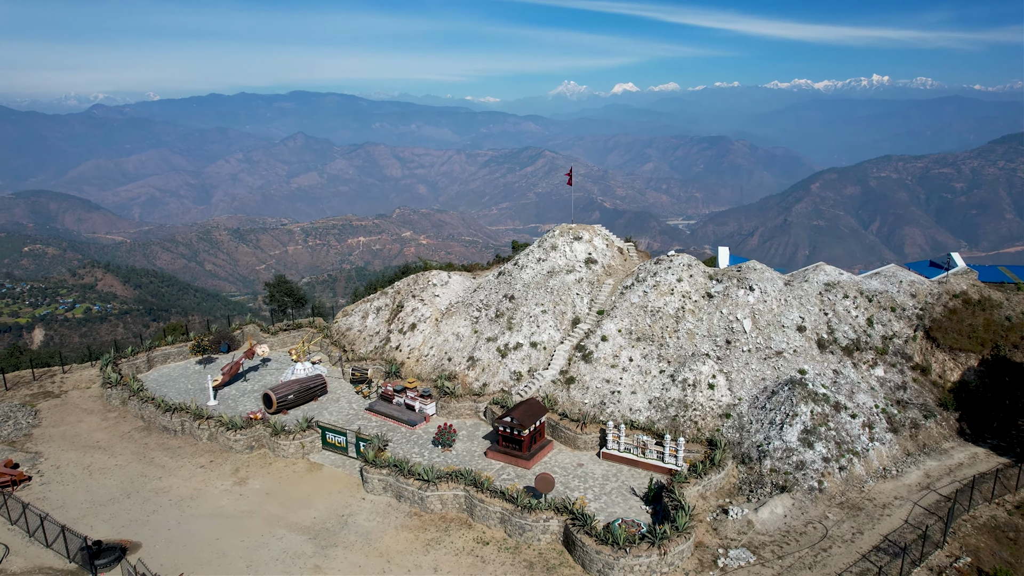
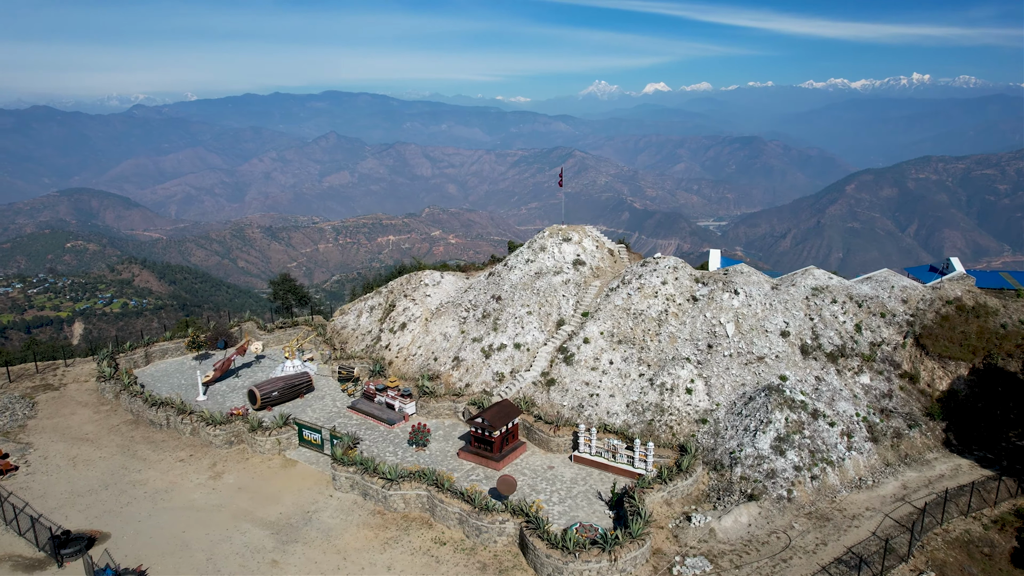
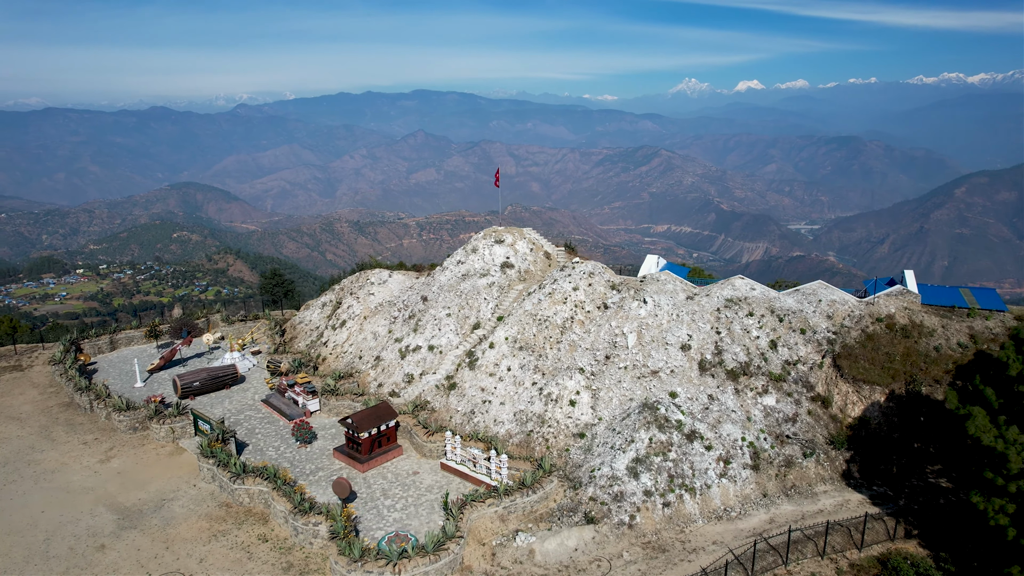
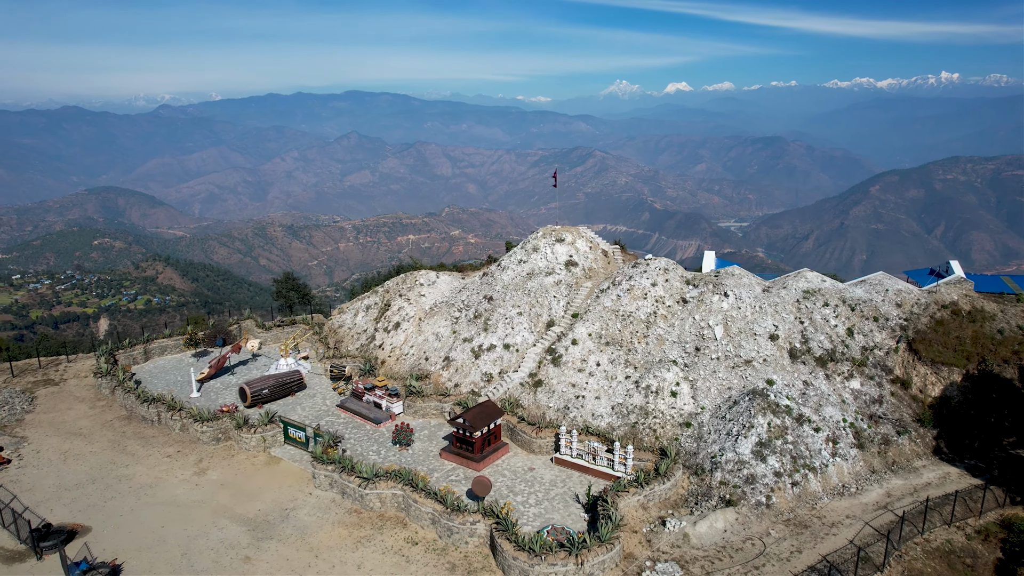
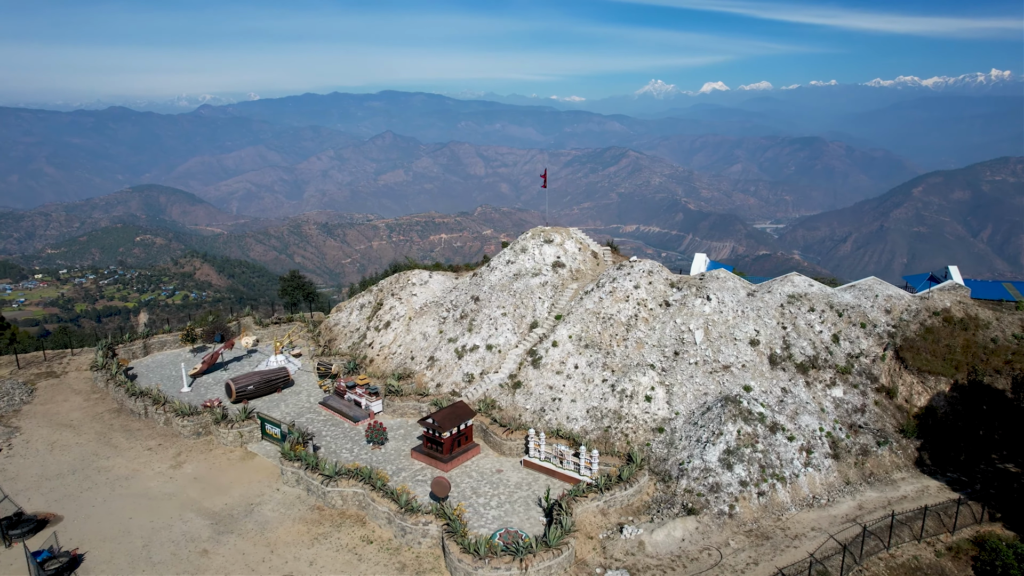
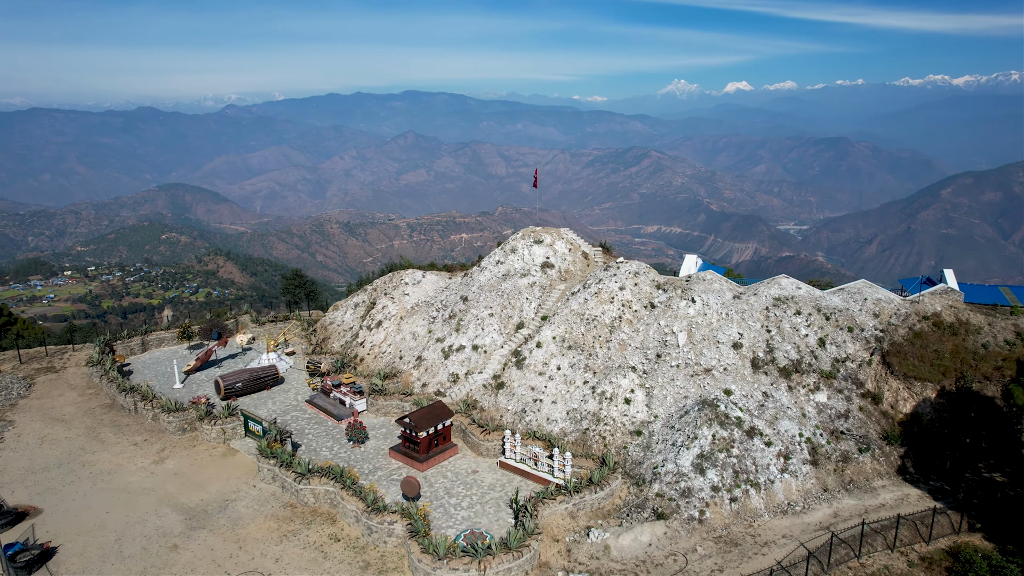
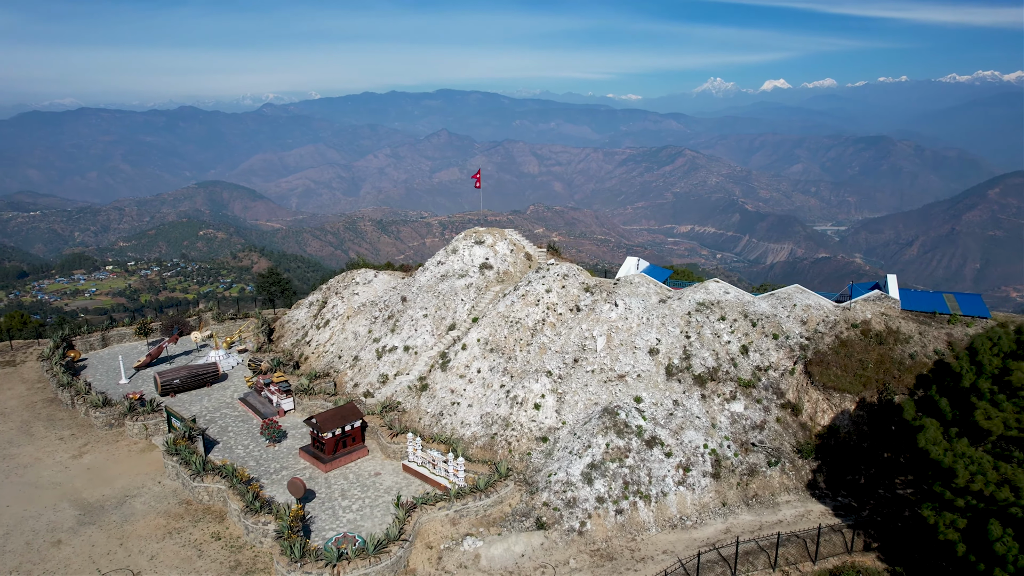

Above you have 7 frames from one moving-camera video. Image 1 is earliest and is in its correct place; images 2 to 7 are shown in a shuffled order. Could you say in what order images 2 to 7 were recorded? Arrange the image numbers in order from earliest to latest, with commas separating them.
2, 4, 5, 6, 3, 7
